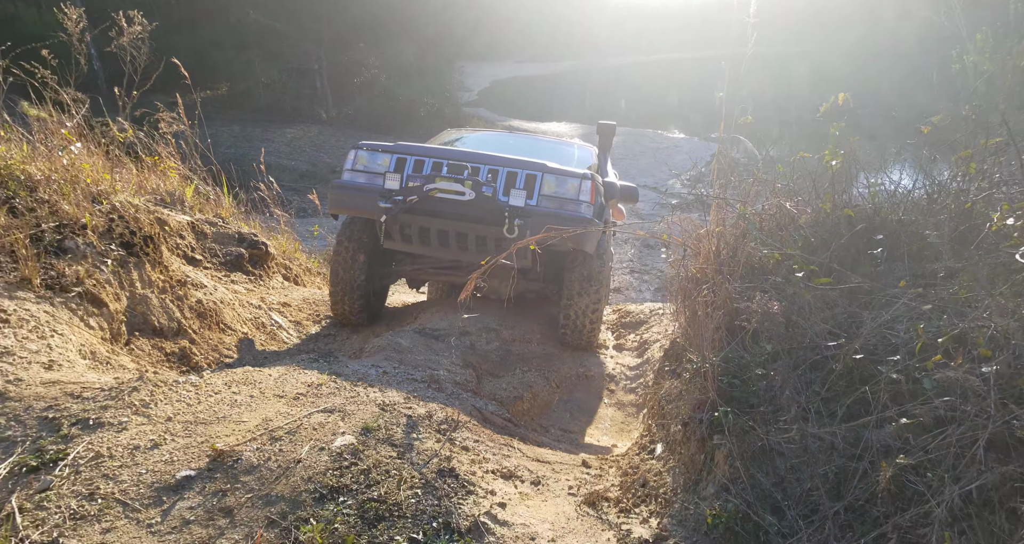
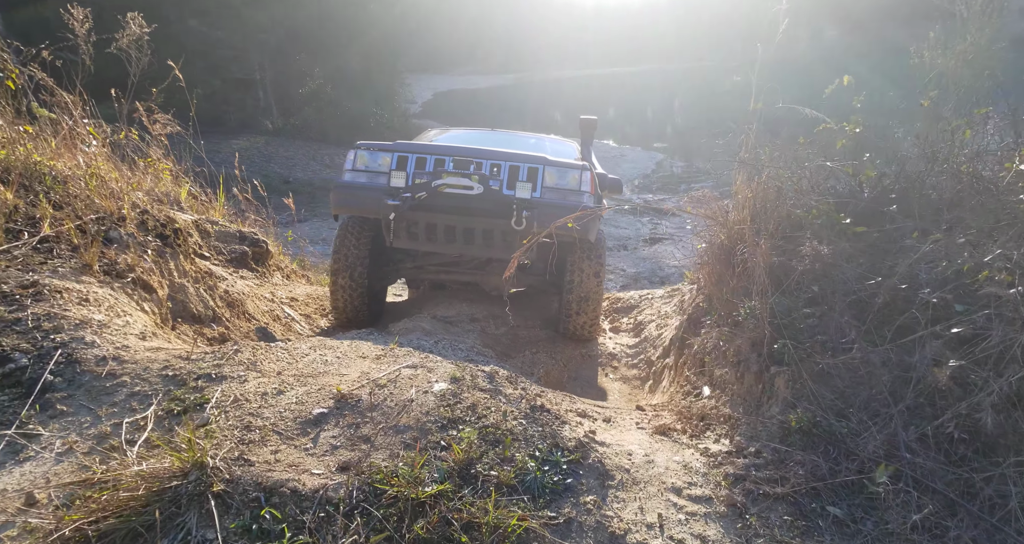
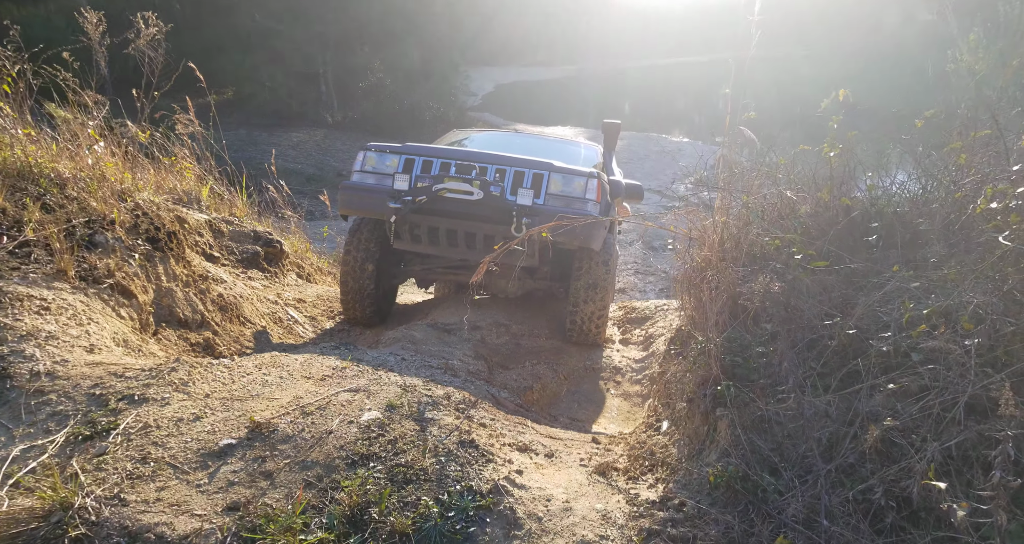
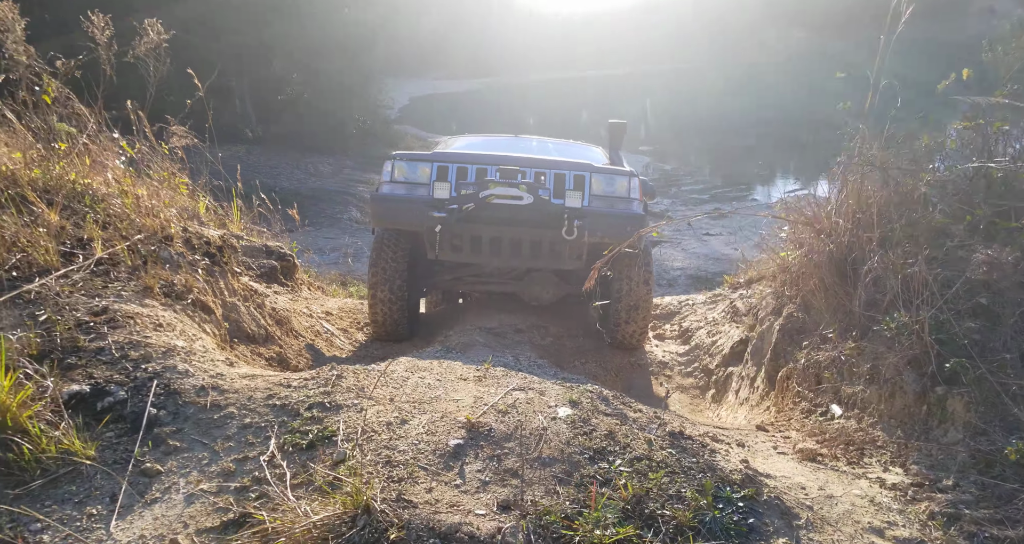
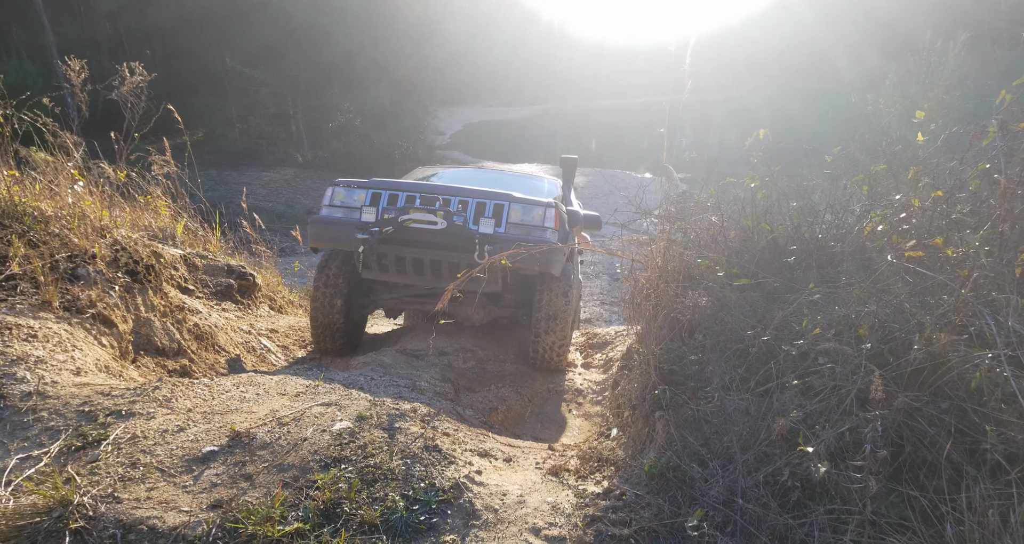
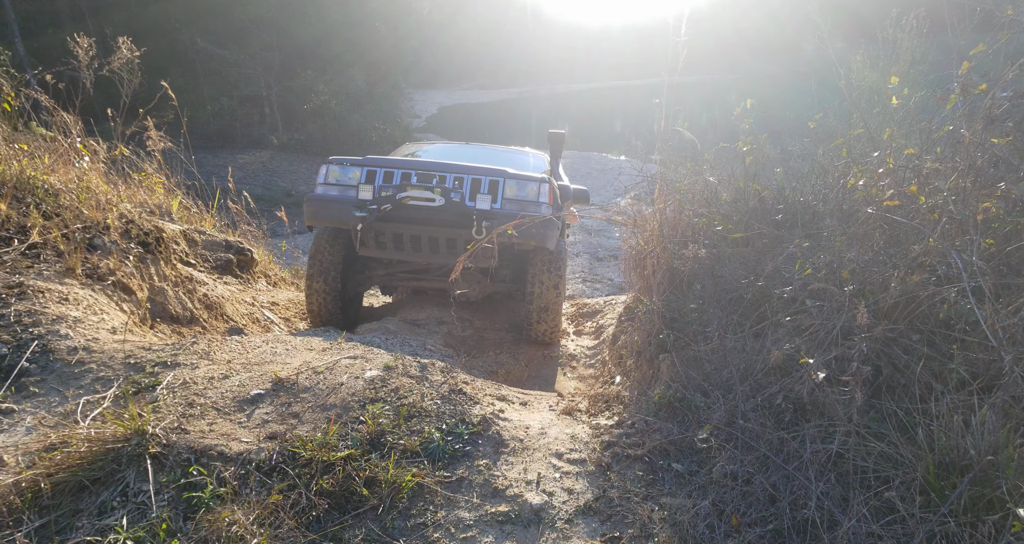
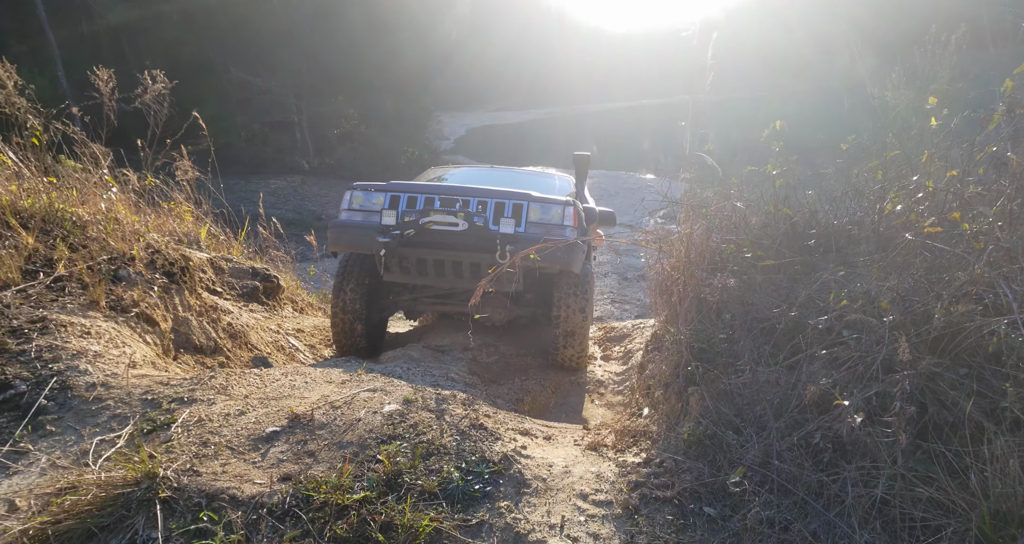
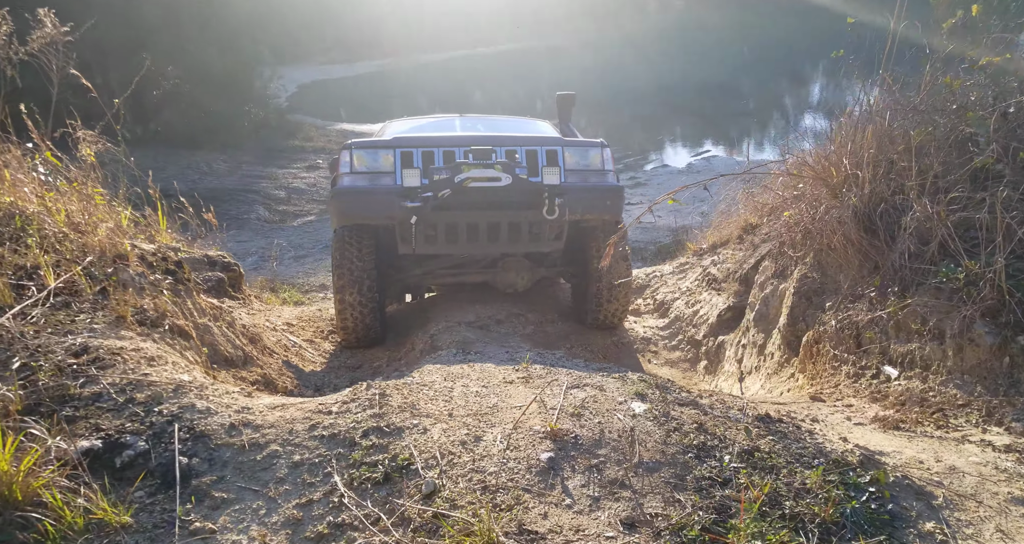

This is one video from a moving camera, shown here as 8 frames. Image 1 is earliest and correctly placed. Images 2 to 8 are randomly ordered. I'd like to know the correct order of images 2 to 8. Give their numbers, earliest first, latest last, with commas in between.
3, 5, 7, 6, 2, 4, 8
